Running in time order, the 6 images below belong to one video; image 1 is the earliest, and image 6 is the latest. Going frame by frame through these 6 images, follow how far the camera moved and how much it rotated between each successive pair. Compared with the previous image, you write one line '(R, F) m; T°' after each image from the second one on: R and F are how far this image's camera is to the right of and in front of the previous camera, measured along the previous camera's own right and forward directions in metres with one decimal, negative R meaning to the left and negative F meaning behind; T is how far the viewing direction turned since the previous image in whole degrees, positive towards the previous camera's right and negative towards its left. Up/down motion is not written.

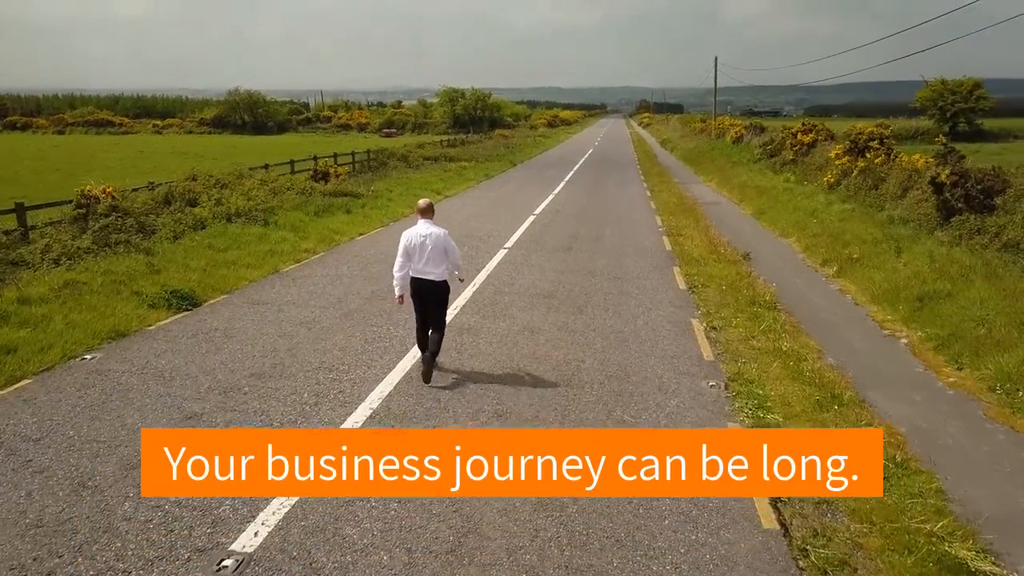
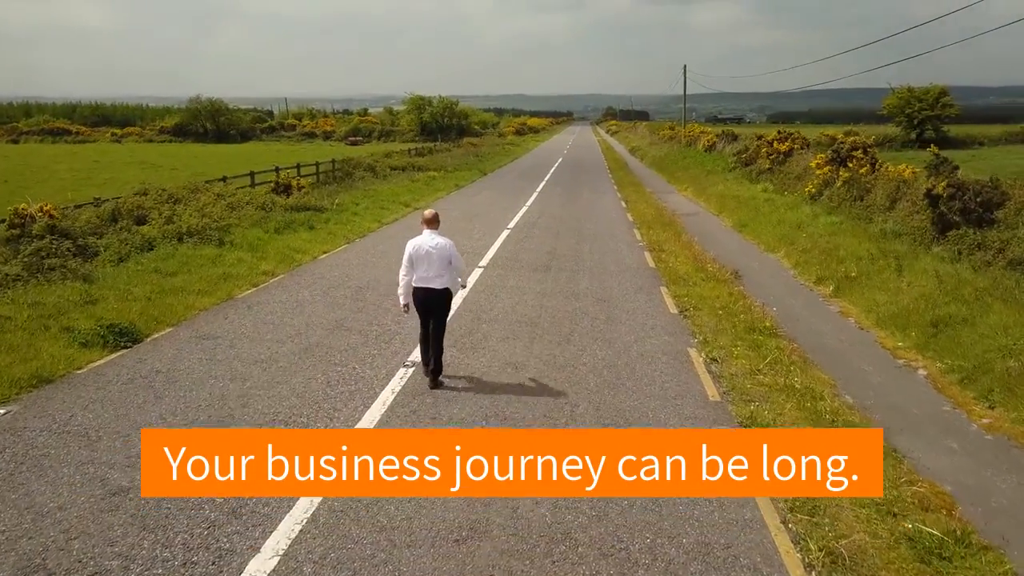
(-0.1, +0.8) m; +2°
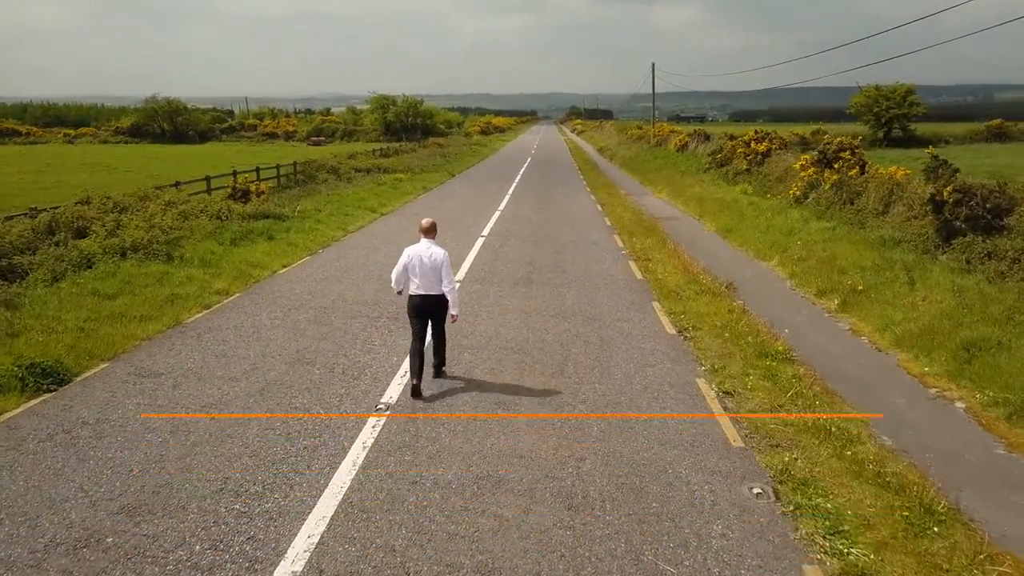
(-0.2, +0.9) m; +2°
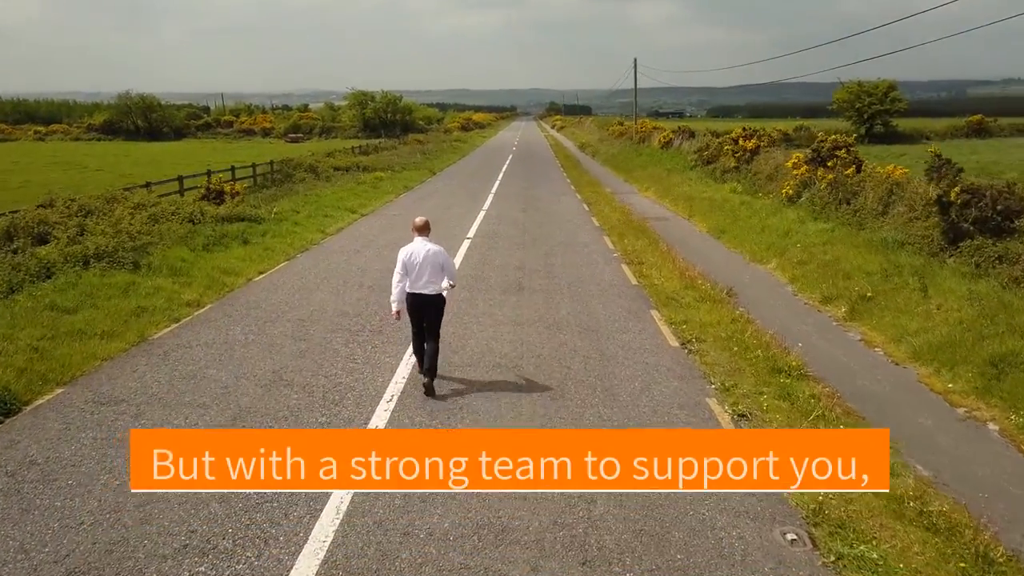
(-0.1, +0.6) m; +1°
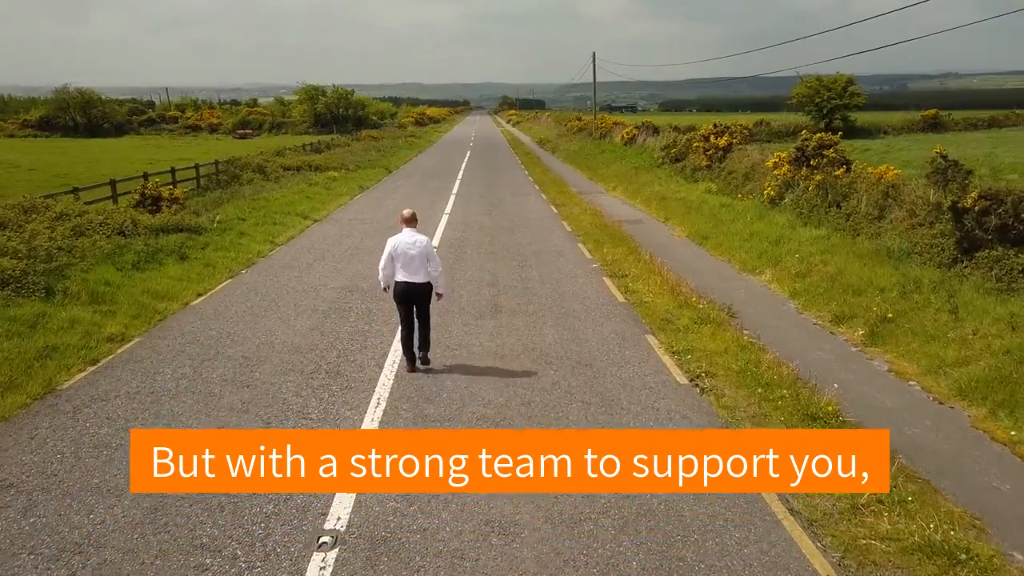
(-0.2, +1.2) m; +3°
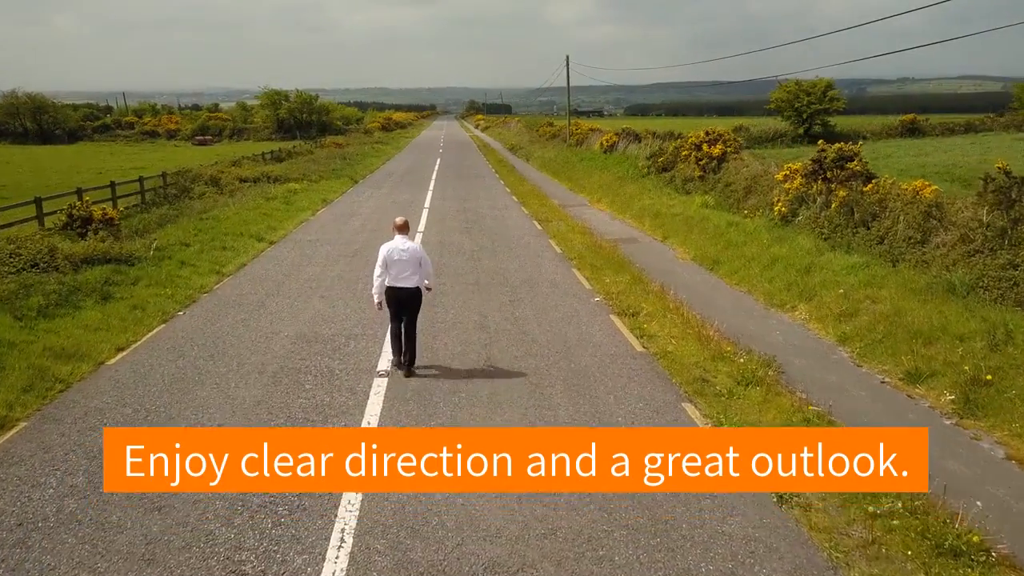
(-0.3, +1.8) m; +2°
